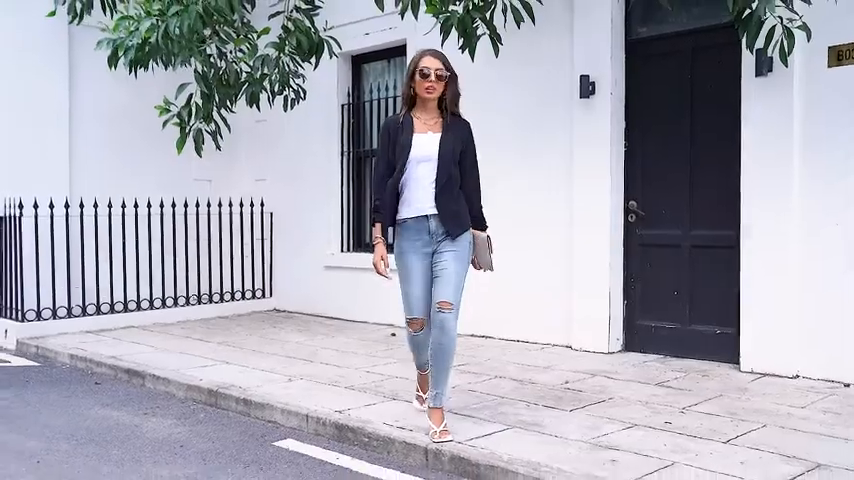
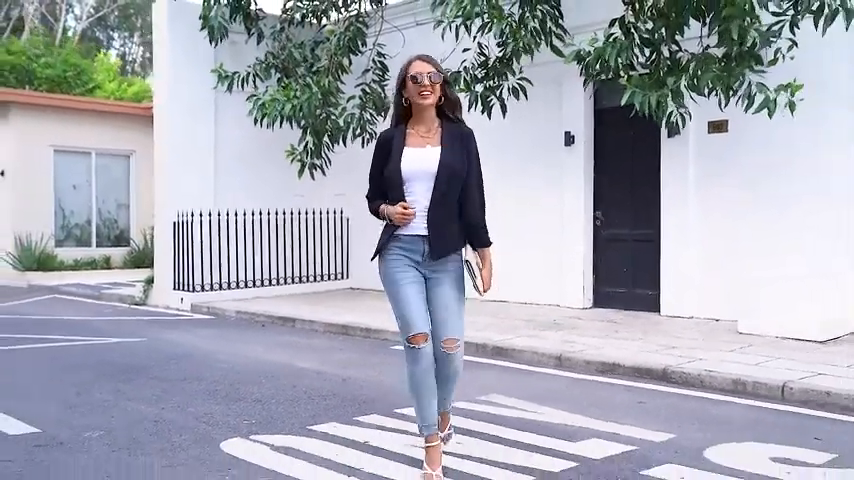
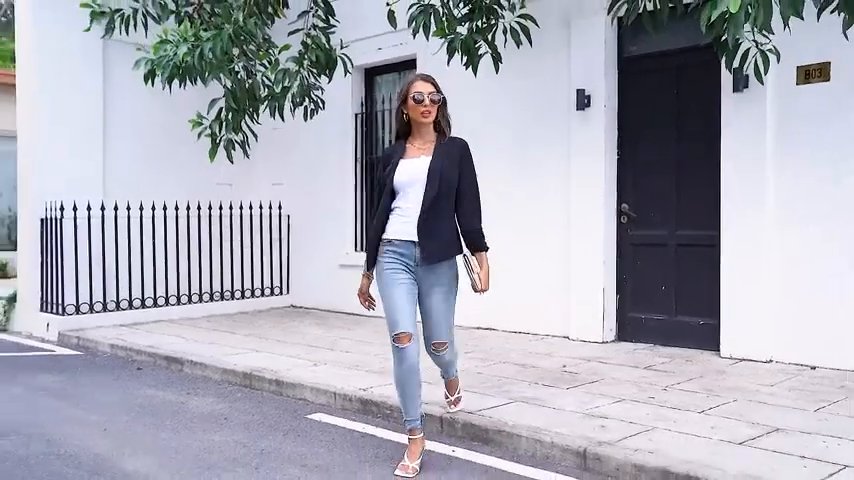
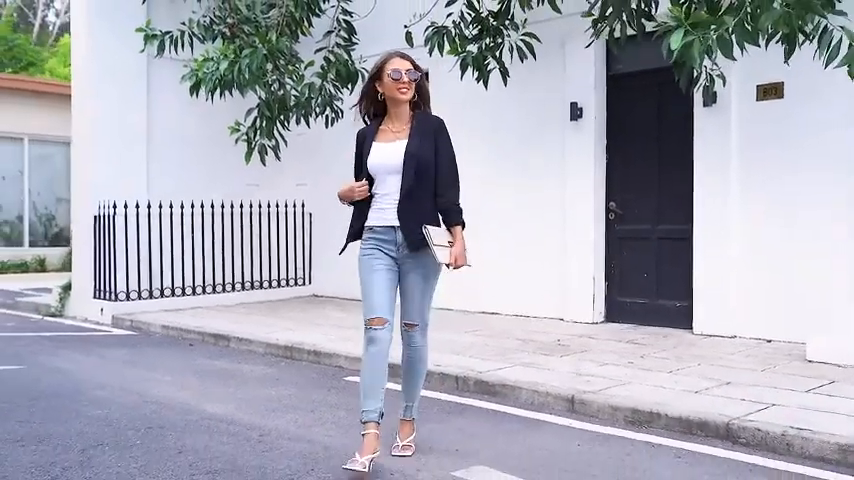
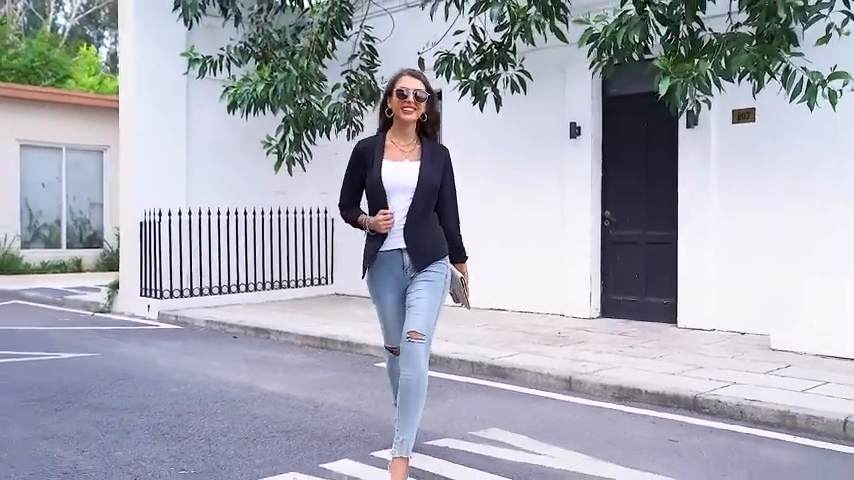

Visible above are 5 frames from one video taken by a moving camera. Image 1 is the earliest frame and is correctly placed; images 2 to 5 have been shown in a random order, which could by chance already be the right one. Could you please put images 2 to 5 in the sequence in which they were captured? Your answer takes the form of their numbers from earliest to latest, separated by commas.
3, 4, 5, 2
